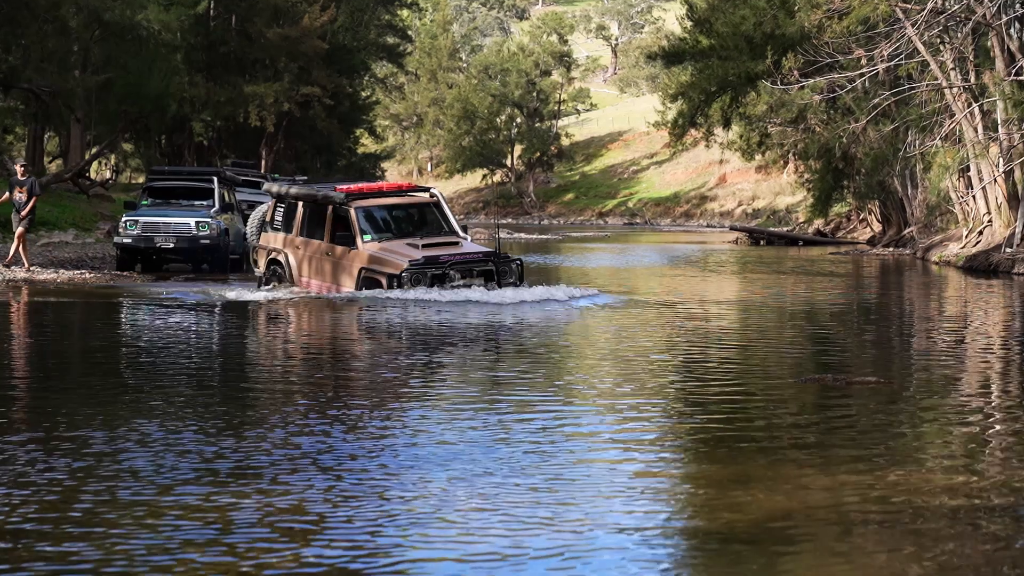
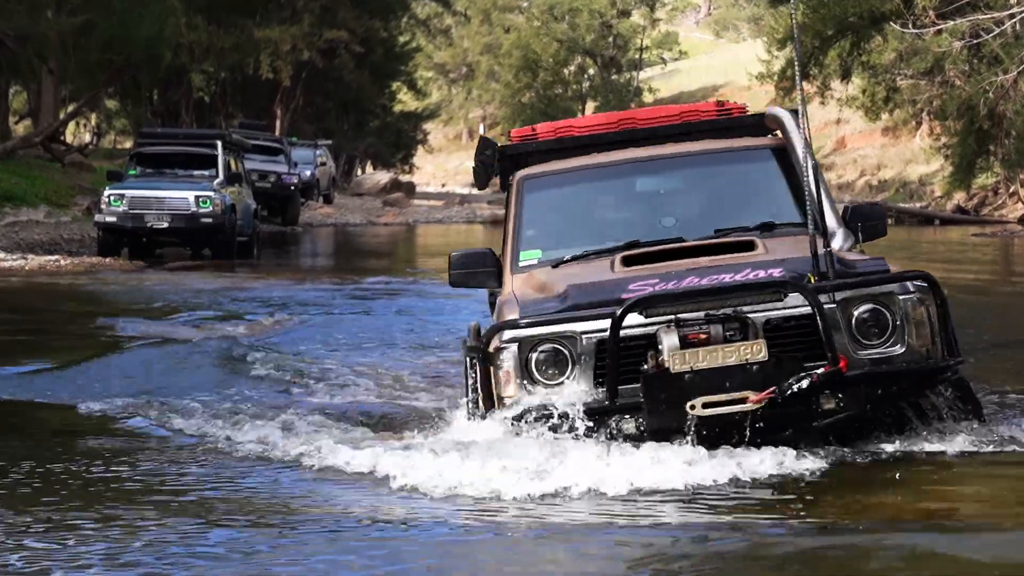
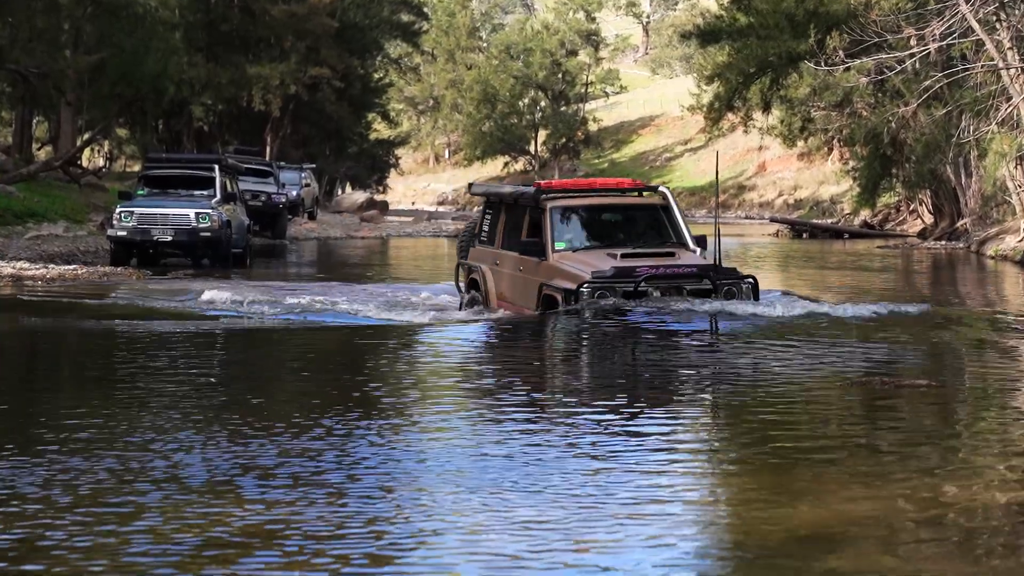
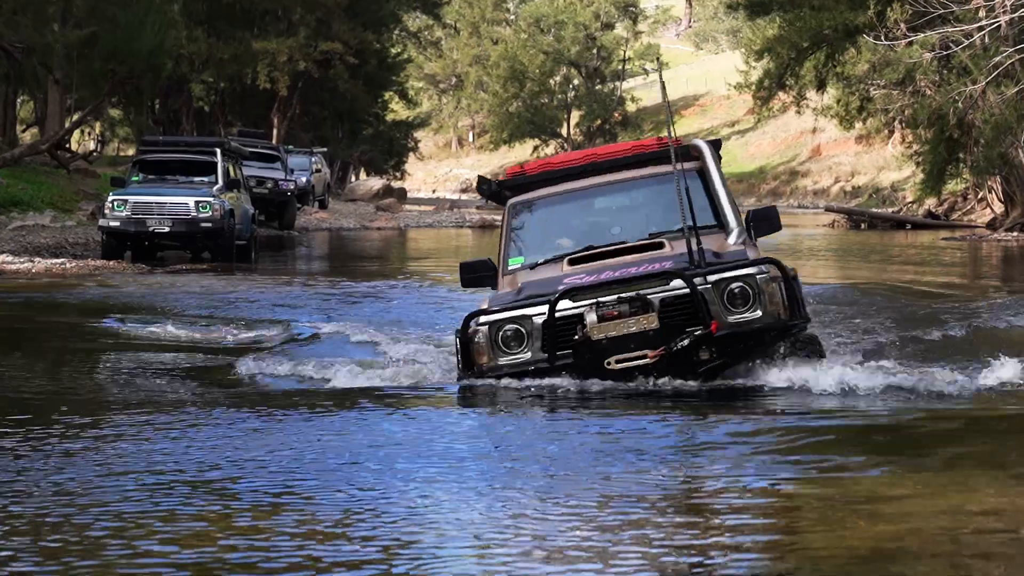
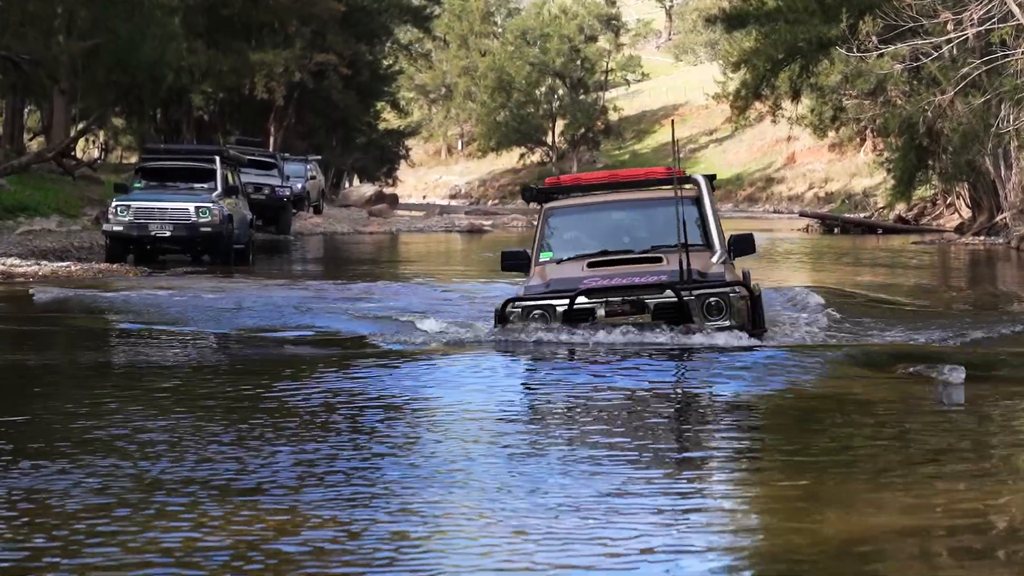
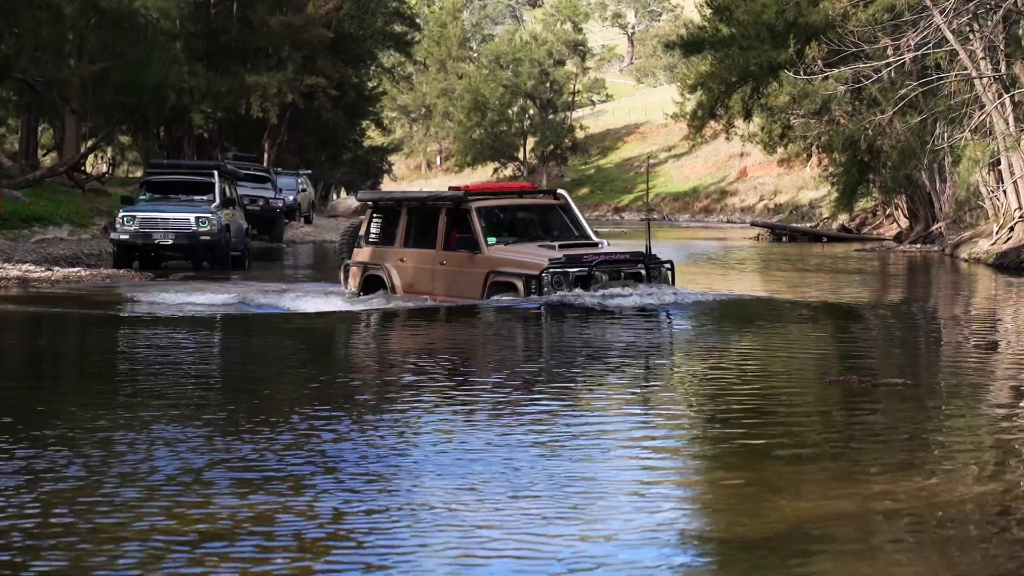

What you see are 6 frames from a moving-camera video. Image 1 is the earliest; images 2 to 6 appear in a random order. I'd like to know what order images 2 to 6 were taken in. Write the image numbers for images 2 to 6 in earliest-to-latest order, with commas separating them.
6, 3, 5, 4, 2
